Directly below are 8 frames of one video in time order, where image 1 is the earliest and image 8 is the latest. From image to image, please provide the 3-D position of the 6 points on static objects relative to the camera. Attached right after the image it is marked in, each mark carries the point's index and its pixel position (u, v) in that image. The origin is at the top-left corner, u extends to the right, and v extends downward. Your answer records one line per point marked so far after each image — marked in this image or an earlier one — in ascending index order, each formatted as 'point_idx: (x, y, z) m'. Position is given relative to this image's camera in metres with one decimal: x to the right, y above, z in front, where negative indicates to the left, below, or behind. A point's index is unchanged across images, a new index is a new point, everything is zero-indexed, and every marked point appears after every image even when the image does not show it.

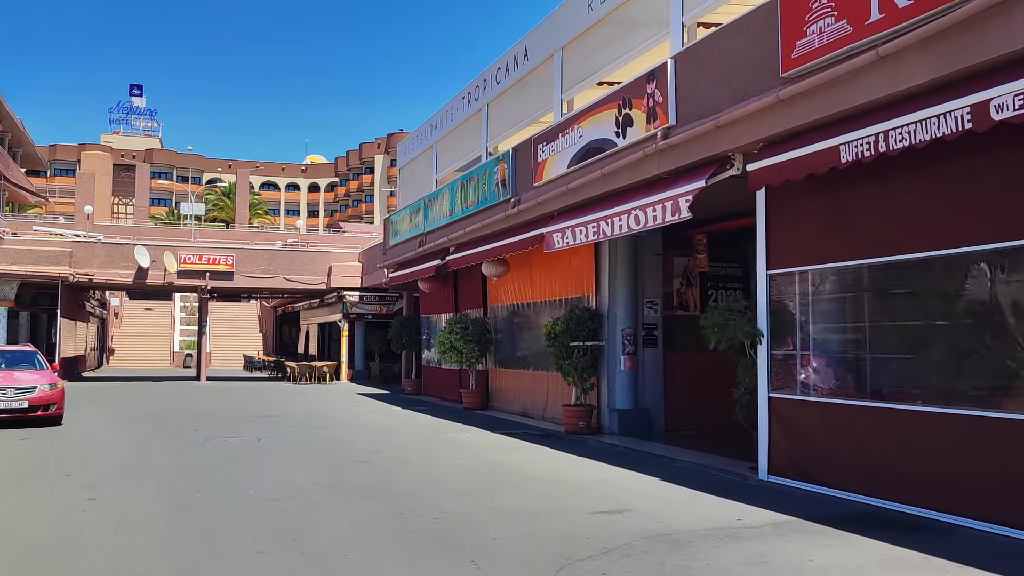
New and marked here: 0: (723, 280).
0: (+3.4, +0.1, +14.3) m
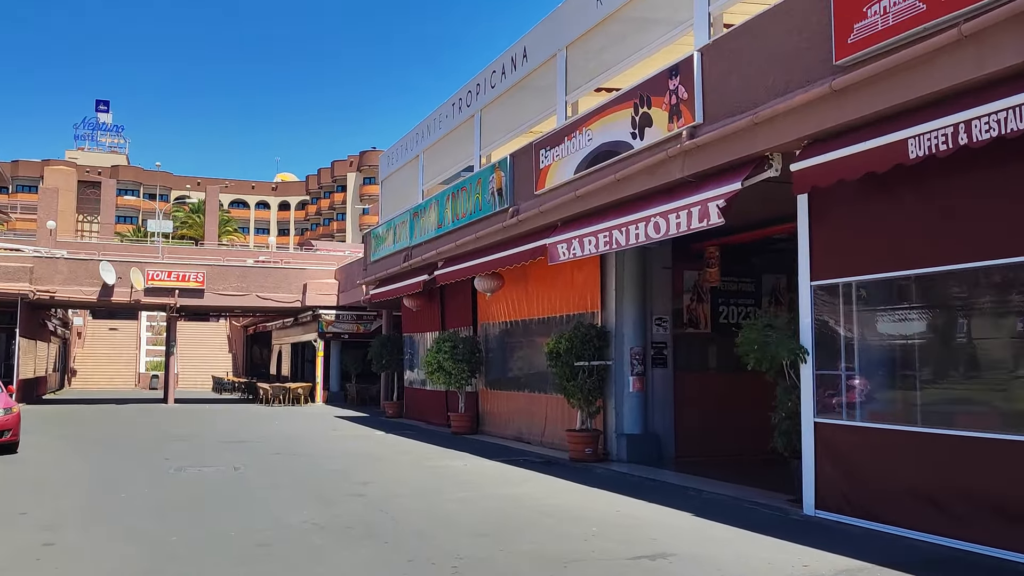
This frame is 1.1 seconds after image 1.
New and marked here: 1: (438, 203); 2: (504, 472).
0: (+3.4, -0.1, +13.5) m
1: (-1.5, +1.7, +17.4) m
2: (-0.1, -2.4, +11.1) m
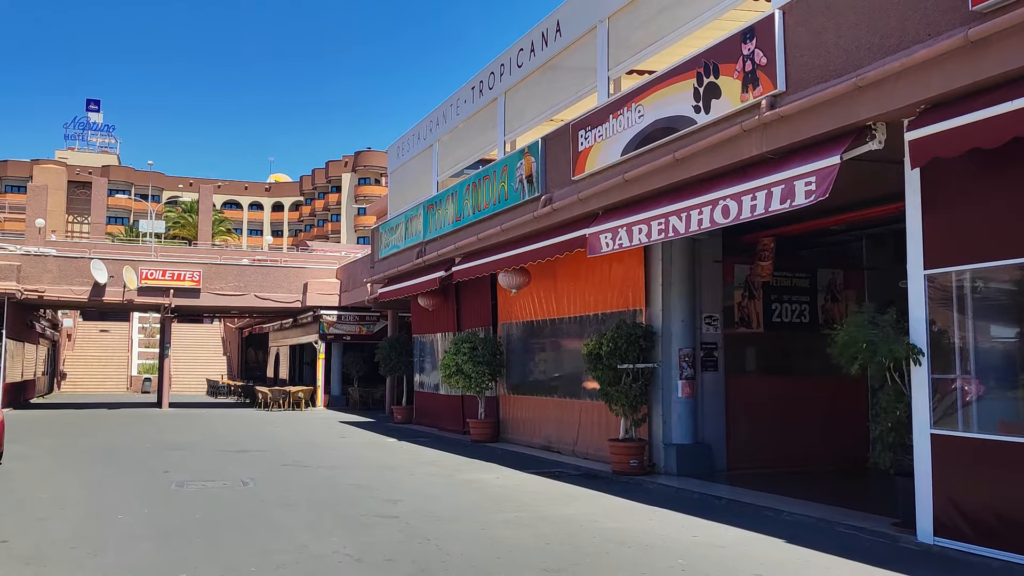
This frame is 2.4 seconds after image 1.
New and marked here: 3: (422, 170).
0: (+3.9, -0.1, +12.3) m
1: (-1.1, +1.7, +16.2) m
2: (+0.4, -2.3, +9.9) m
3: (-1.9, +2.5, +18.8) m
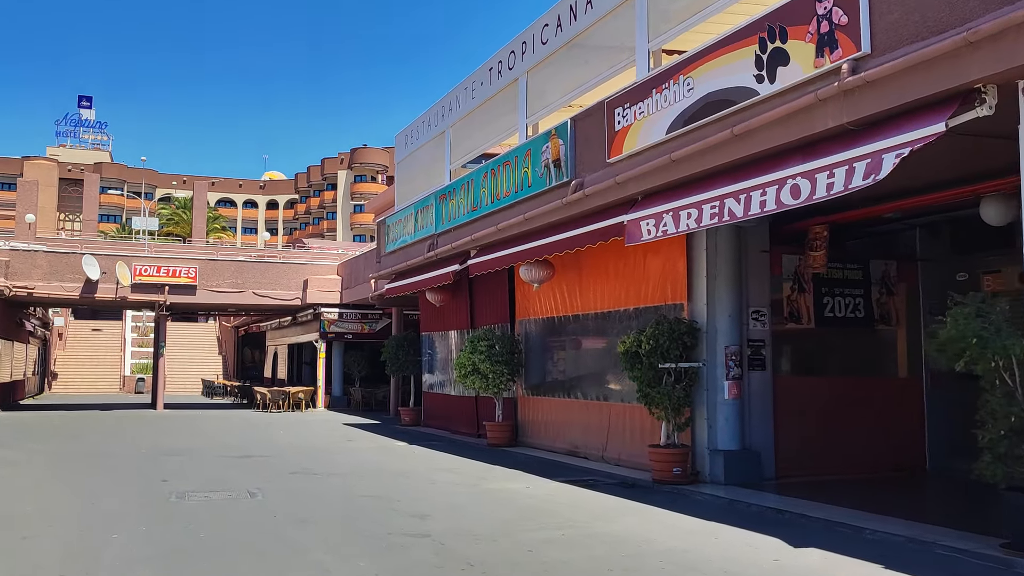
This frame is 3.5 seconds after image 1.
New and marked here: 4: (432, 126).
0: (+4.2, 0.0, +11.4) m
1: (-0.7, +1.8, +15.2) m
2: (+0.8, -2.2, +9.0) m
3: (-1.6, +2.6, +17.8) m
4: (-1.6, +3.2, +17.7) m
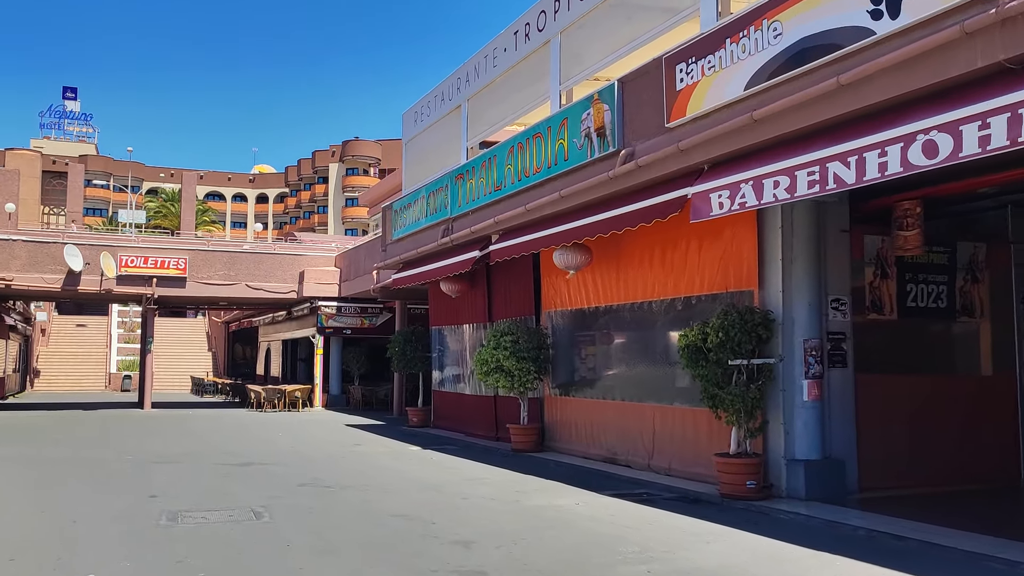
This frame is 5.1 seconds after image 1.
0: (+4.7, +0.2, +10.0) m
1: (-0.3, +2.0, +13.8) m
2: (+1.2, -2.0, +7.6) m
3: (-1.2, +2.8, +16.3) m
4: (-1.2, +3.4, +16.2) m
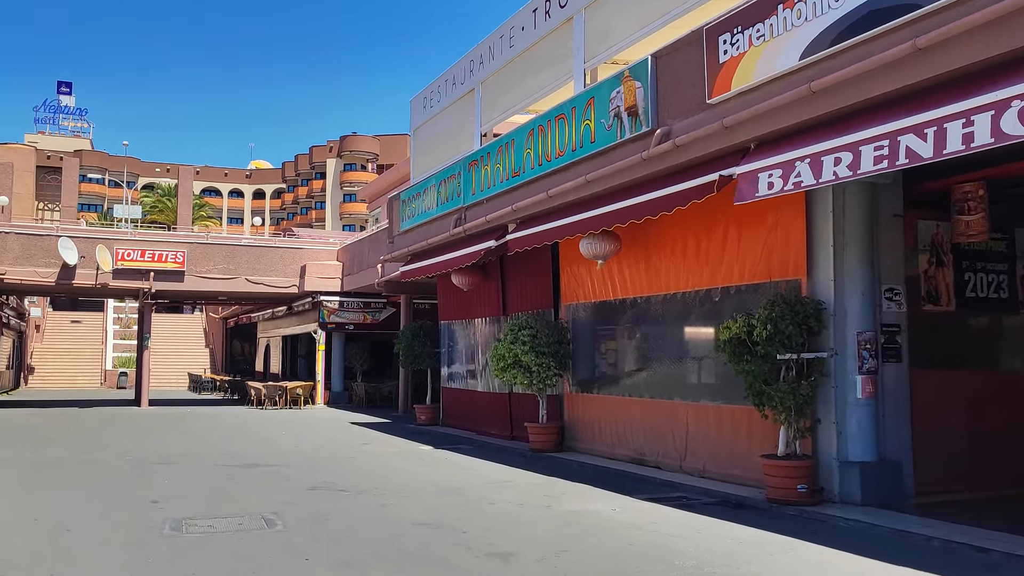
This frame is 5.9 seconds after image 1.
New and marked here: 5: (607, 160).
0: (+4.9, +0.3, +9.3) m
1: (0.0, +2.1, +13.1) m
2: (+1.5, -1.9, +6.9) m
3: (-0.9, +3.0, +15.6) m
4: (-1.0, +3.6, +15.5) m
5: (+1.1, +1.5, +10.5) m
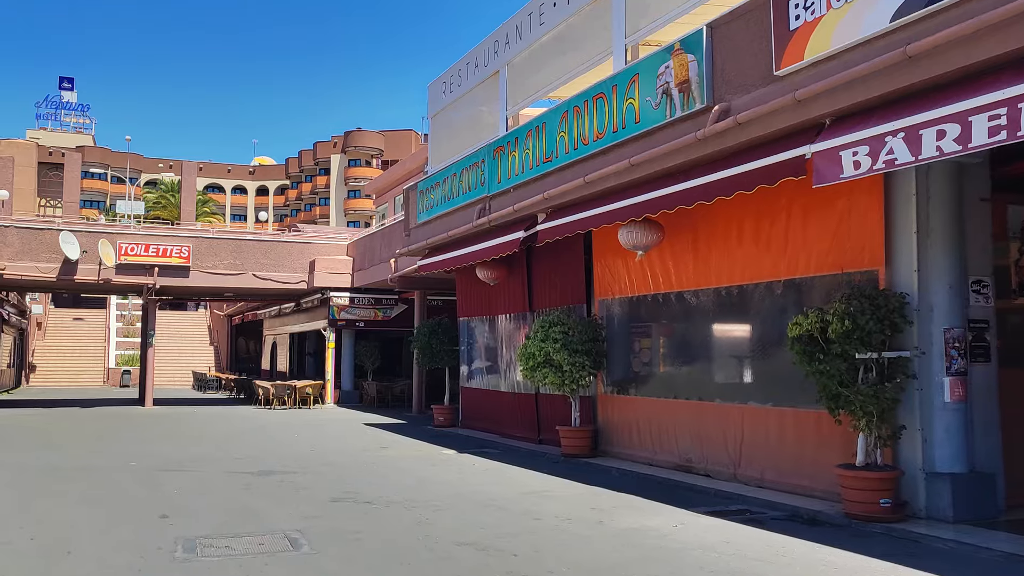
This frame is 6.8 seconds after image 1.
0: (+5.4, +0.4, +8.5) m
1: (+0.4, +2.2, +12.2) m
2: (+2.0, -1.9, +6.1) m
3: (-0.5, +3.0, +14.8) m
4: (-0.5, +3.7, +14.7) m
5: (+1.5, +1.6, +9.6) m
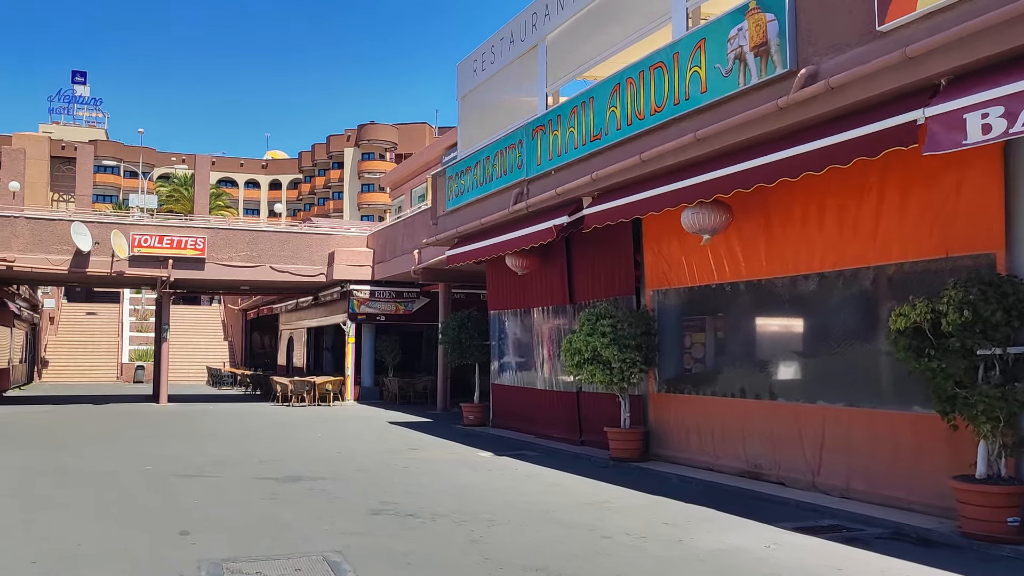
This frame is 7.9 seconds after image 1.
0: (+5.9, +0.5, +7.5) m
1: (+0.9, +2.4, +11.3) m
2: (+2.4, -1.8, +5.1) m
3: (+0.1, +3.2, +13.8) m
4: (+0.1, +3.8, +13.7) m
5: (+2.1, +1.7, +8.6) m
